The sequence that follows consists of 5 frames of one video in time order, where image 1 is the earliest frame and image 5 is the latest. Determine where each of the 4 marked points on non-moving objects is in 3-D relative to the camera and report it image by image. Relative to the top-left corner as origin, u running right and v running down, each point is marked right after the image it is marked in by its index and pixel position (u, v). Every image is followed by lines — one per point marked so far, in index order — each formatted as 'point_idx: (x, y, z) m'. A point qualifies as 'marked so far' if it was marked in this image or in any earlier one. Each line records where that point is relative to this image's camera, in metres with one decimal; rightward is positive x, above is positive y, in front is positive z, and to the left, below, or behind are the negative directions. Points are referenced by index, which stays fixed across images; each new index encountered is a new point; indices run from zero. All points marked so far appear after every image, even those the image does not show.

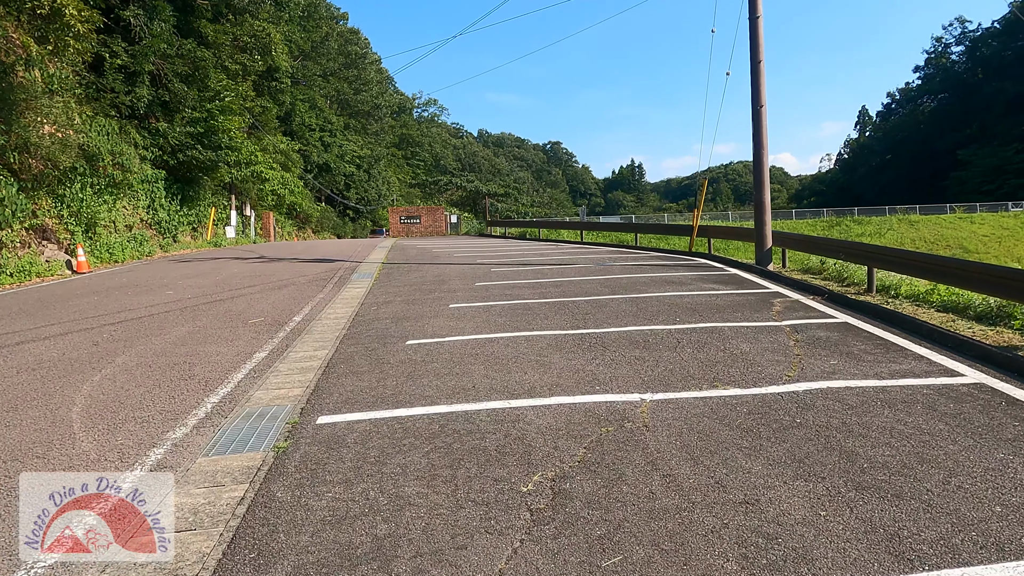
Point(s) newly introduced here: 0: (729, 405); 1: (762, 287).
0: (+1.4, -0.7, +4.2) m
1: (+3.7, 0.0, +9.7) m
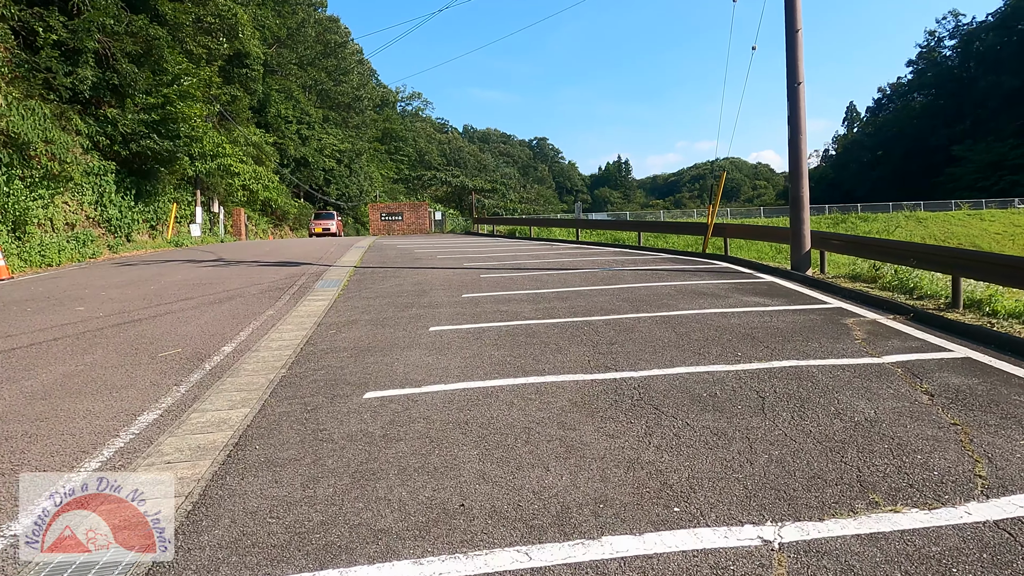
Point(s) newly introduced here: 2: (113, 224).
0: (+1.4, -0.9, +2.3) m
1: (+3.6, -0.2, +7.8) m
2: (-11.8, +1.9, +19.6) m
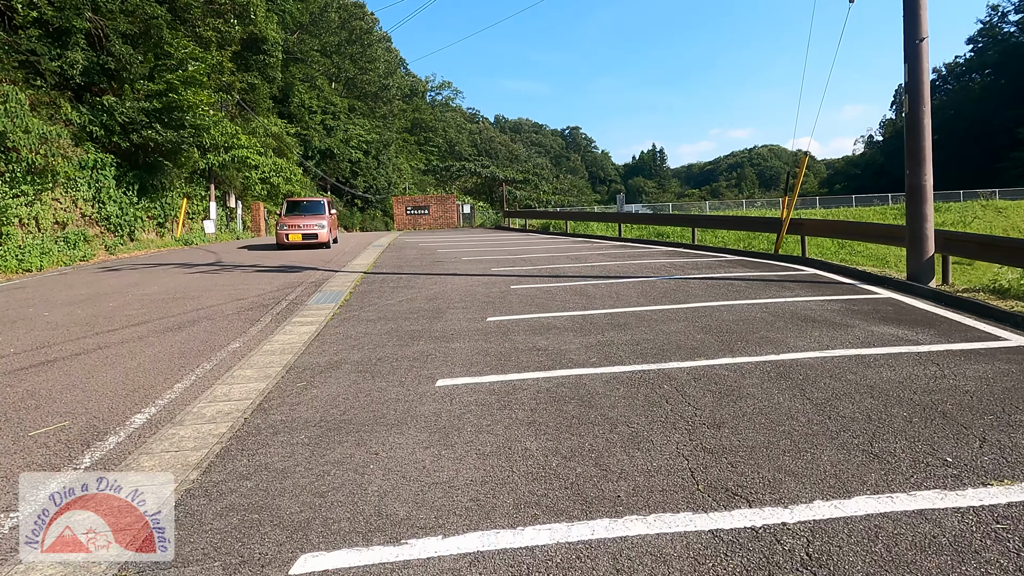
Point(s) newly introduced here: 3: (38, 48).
0: (+1.5, -1.3, +0.1) m
1: (+4.0, -0.4, +5.6) m
2: (-10.8, +1.8, +18.1) m
3: (-10.8, +5.5, +15.2) m
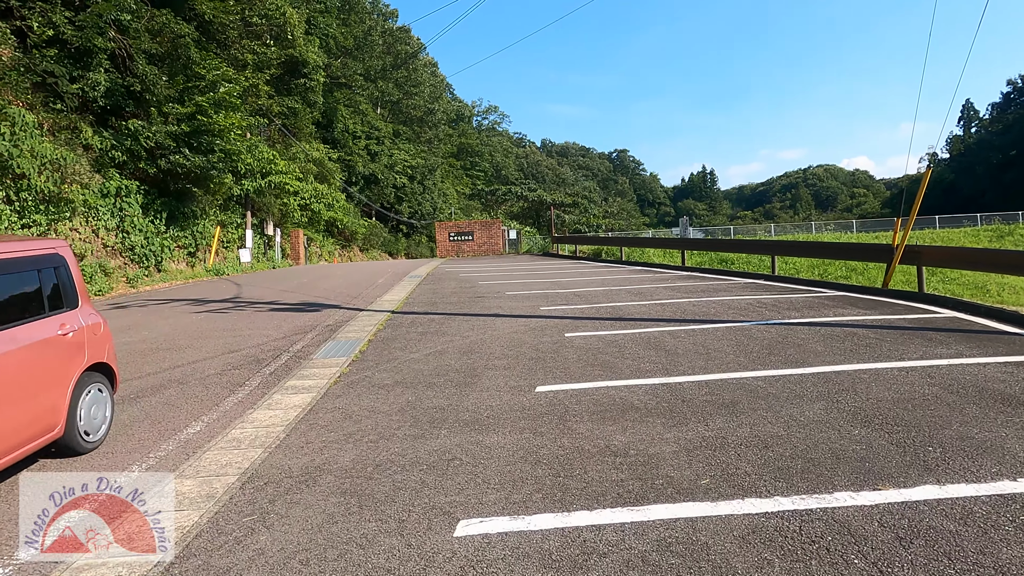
0: (+1.5, -1.5, -1.8) m
1: (+4.3, -0.8, +3.4) m
2: (-9.6, +0.9, +17.0) m
3: (-9.8, +4.7, +14.3) m
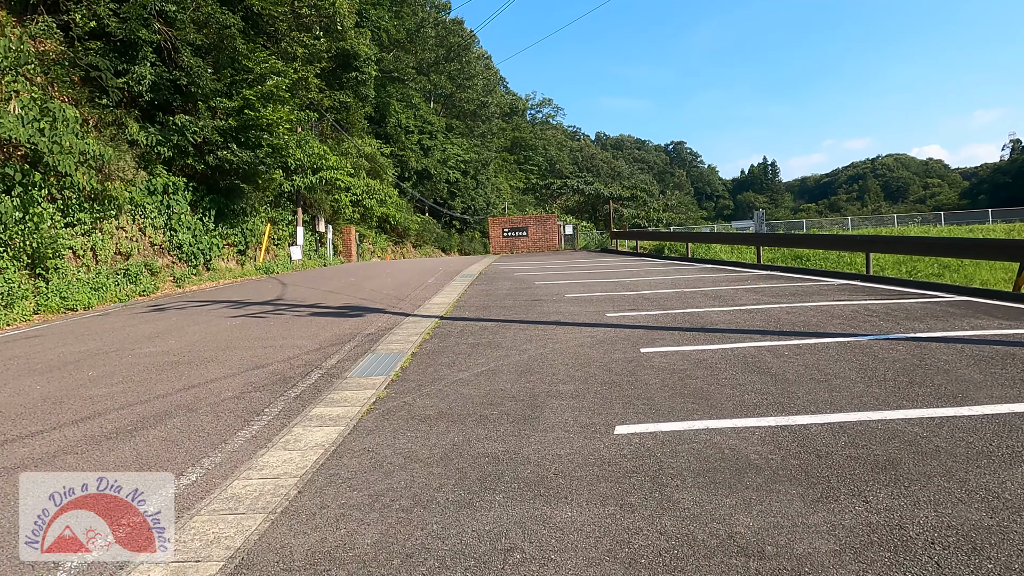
0: (+1.4, -1.6, -3.0) m
1: (+4.6, -0.9, +2.0) m
2: (-8.2, +0.9, +16.6) m
3: (-8.6, +4.7, +13.9) m
